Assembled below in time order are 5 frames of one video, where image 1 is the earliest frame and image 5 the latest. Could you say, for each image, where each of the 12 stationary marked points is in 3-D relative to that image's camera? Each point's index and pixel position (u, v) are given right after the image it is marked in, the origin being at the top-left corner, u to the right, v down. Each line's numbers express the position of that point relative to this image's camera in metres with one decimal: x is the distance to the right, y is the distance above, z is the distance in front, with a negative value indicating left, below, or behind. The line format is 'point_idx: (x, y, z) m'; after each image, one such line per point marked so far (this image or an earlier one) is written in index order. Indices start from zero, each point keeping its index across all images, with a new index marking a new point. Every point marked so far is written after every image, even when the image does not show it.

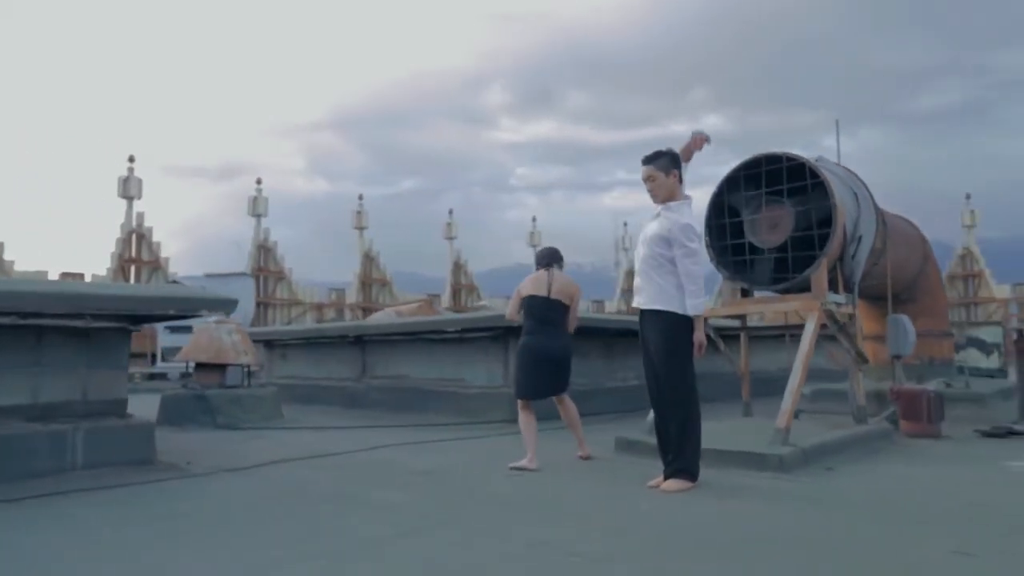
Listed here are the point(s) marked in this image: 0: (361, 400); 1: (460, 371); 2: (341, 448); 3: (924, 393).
0: (-2.0, -1.5, +8.9) m
1: (-0.6, -1.0, +8.0) m
2: (-1.5, -1.4, +5.8) m
3: (+3.6, -0.9, +5.9) m
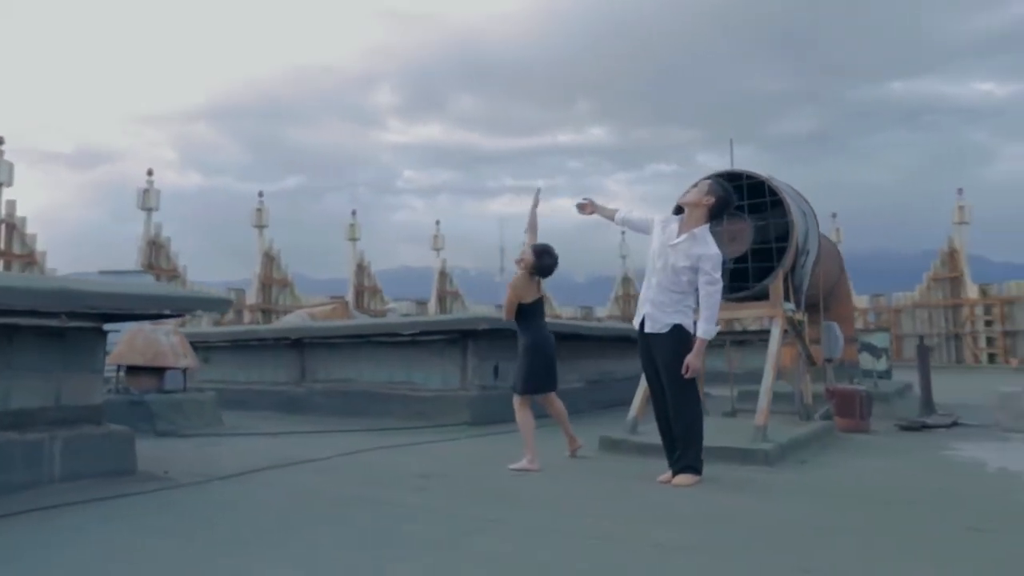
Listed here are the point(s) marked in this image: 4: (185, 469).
0: (-2.7, -1.5, +8.6) m
1: (-1.2, -1.0, +7.9) m
2: (-1.7, -1.4, +5.6) m
3: (+3.4, -1.0, +6.5) m
4: (-2.3, -1.3, +4.7) m
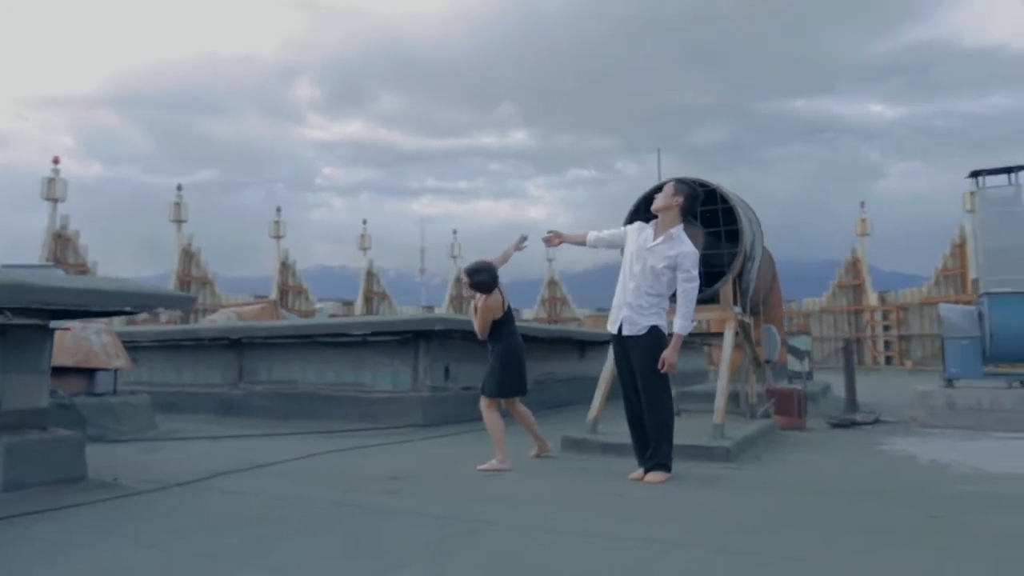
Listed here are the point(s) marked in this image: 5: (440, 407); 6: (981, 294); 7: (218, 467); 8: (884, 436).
0: (-3.4, -1.5, +8.3) m
1: (-1.8, -1.0, +7.8) m
2: (-2.0, -1.3, +5.4) m
3: (+2.9, -1.1, +6.9) m
4: (-2.5, -1.2, +4.5) m
5: (-0.8, -1.3, +7.4) m
6: (+5.0, -0.1, +7.1) m
7: (-2.1, -1.3, +4.8) m
8: (+3.6, -1.4, +6.5) m
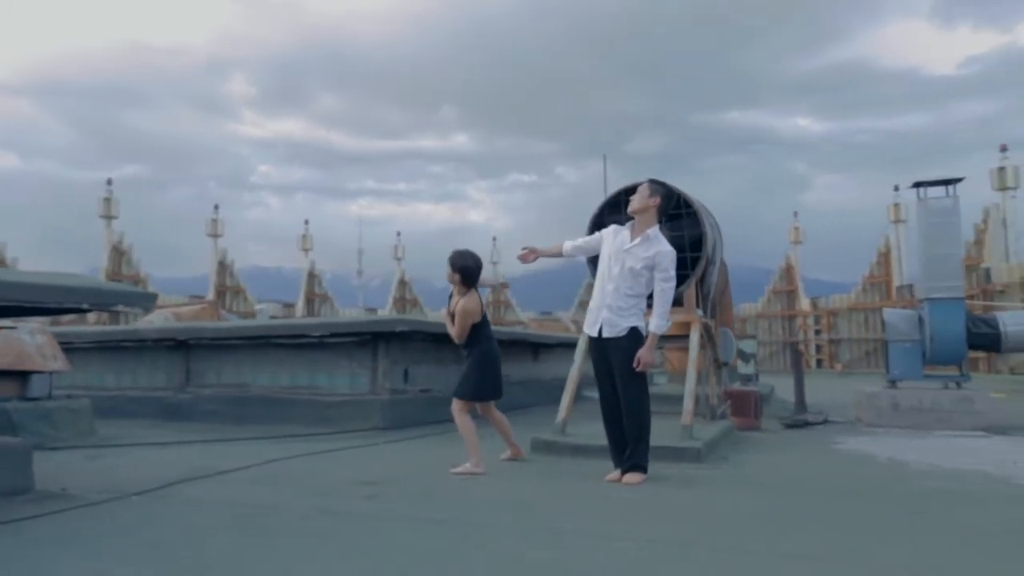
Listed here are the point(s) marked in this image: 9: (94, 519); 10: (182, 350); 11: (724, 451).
0: (-3.9, -1.5, +7.9) m
1: (-2.2, -1.0, +7.5) m
2: (-2.2, -1.3, +5.2) m
3: (+2.5, -1.1, +7.1) m
4: (-2.7, -1.2, +4.2) m
5: (-1.2, -1.3, +7.3) m
6: (+4.6, -0.1, +7.5) m
7: (-2.3, -1.3, +4.6) m
8: (+3.3, -1.5, +6.8) m
9: (-2.2, -1.2, +3.6) m
10: (-4.0, -0.8, +8.1) m
11: (+1.7, -1.3, +5.4) m
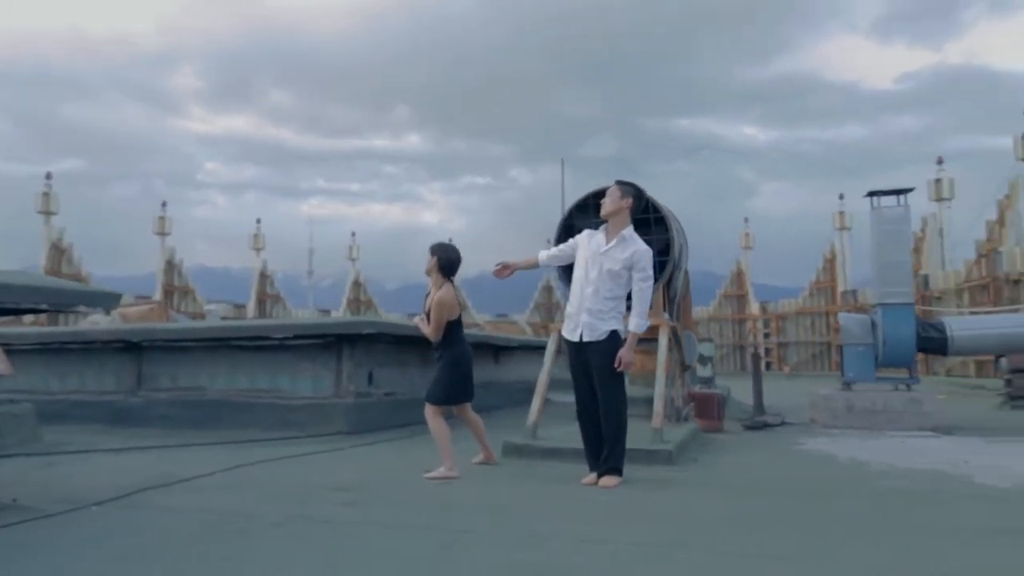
0: (-4.2, -1.5, +7.6) m
1: (-2.6, -1.0, +7.3) m
2: (-2.4, -1.3, +5.0) m
3: (+2.2, -1.2, +7.2) m
4: (-2.8, -1.2, +4.0) m
5: (-1.6, -1.3, +7.2) m
6: (+4.2, -0.2, +7.8) m
7: (-2.5, -1.3, +4.4) m
8: (+2.9, -1.5, +6.9) m
9: (-2.3, -1.2, +3.4) m
10: (-4.4, -0.7, +7.8) m
11: (+1.5, -1.3, +5.4) m
